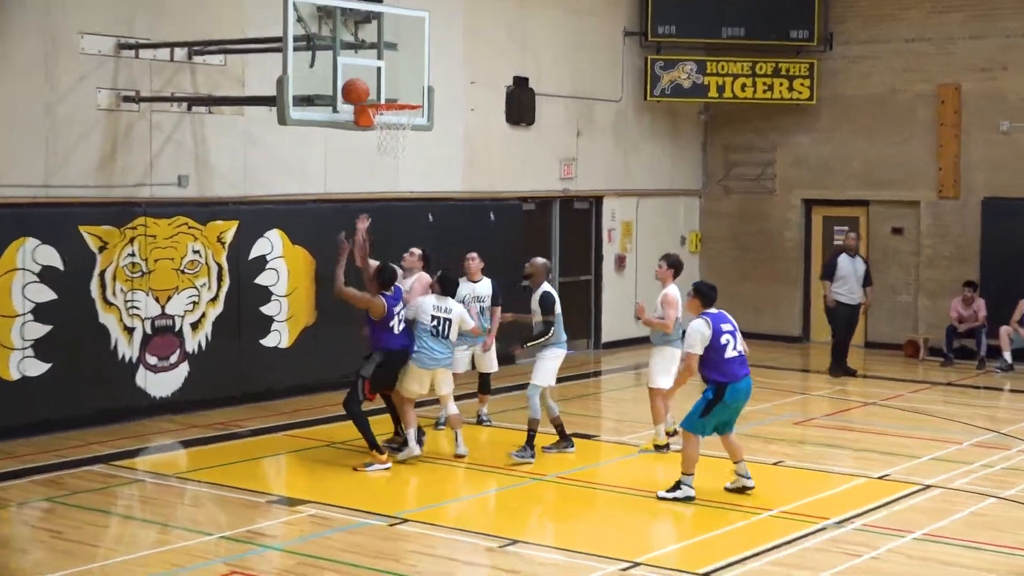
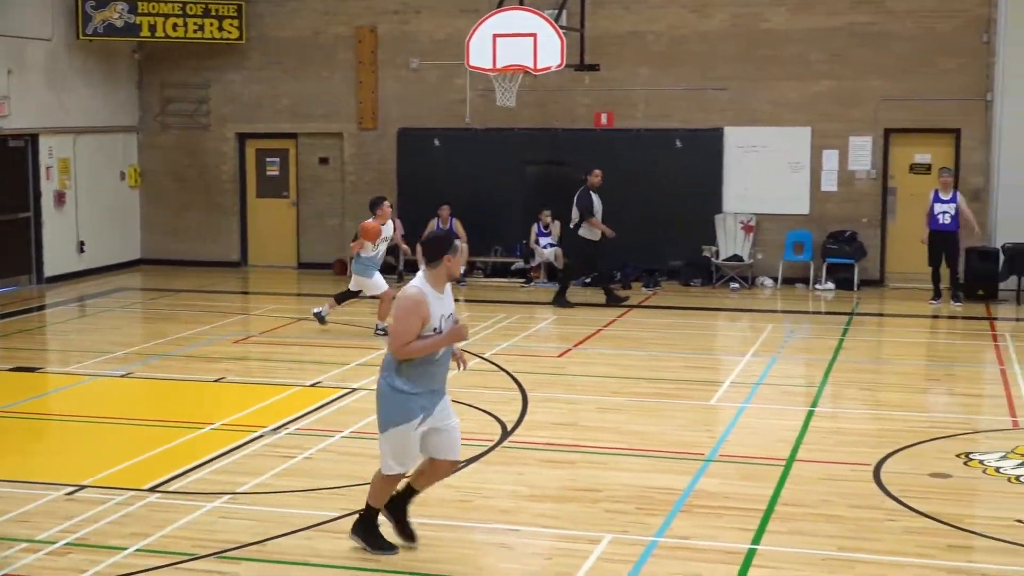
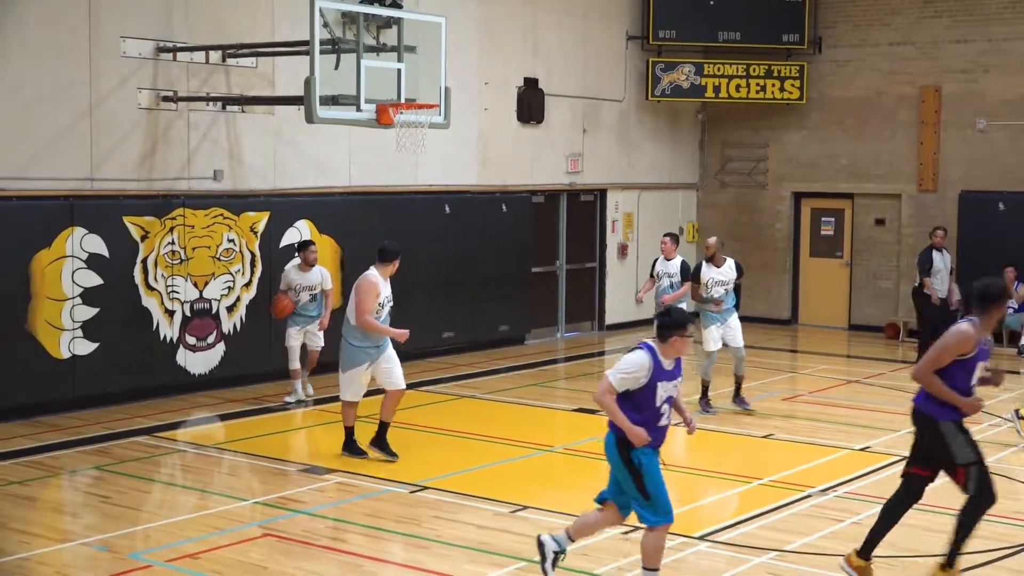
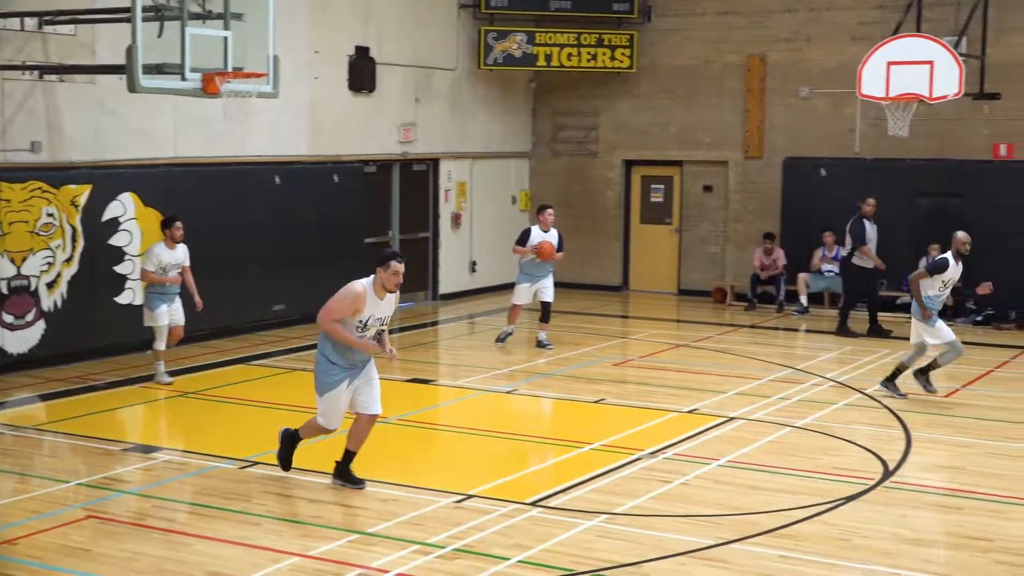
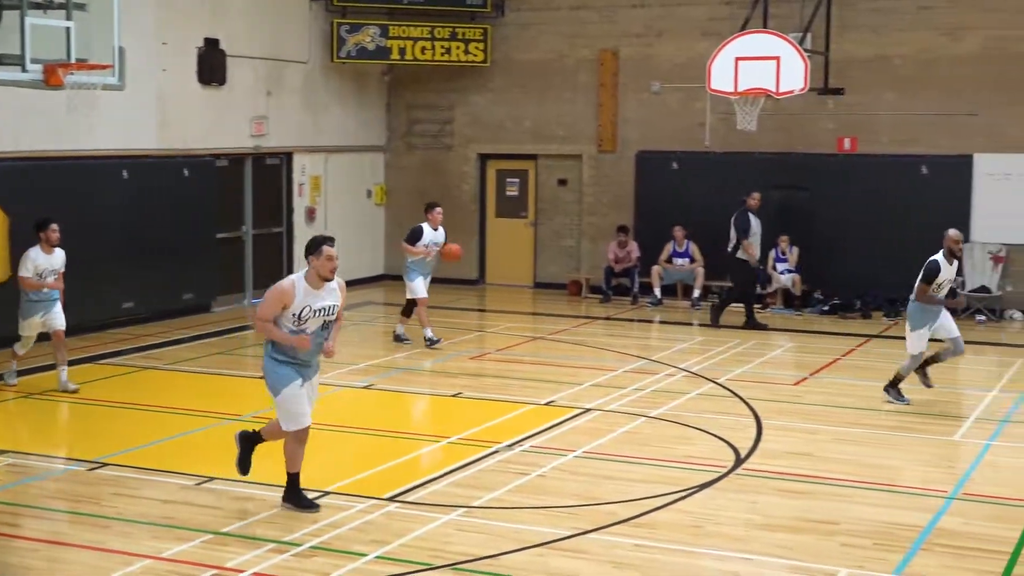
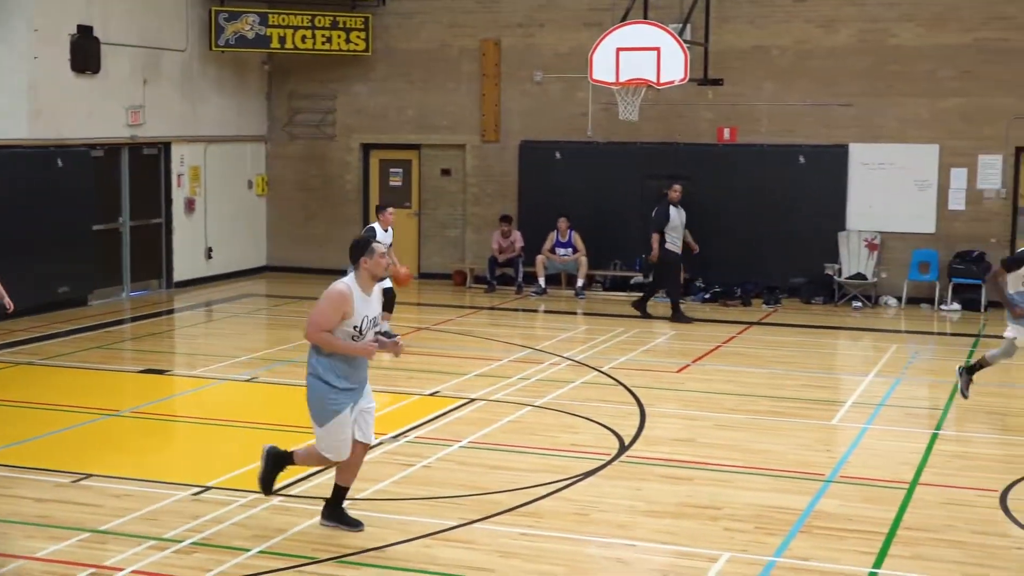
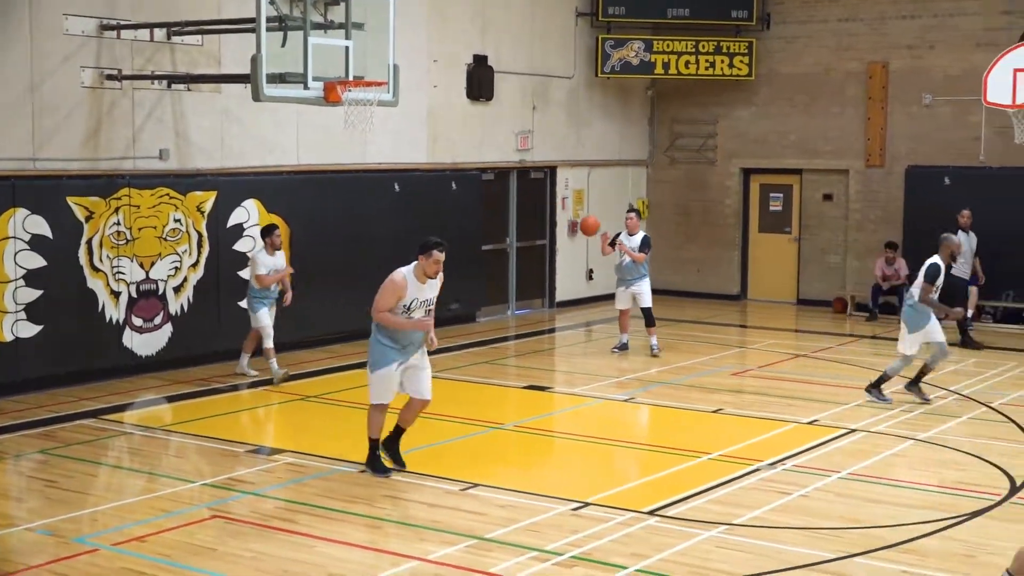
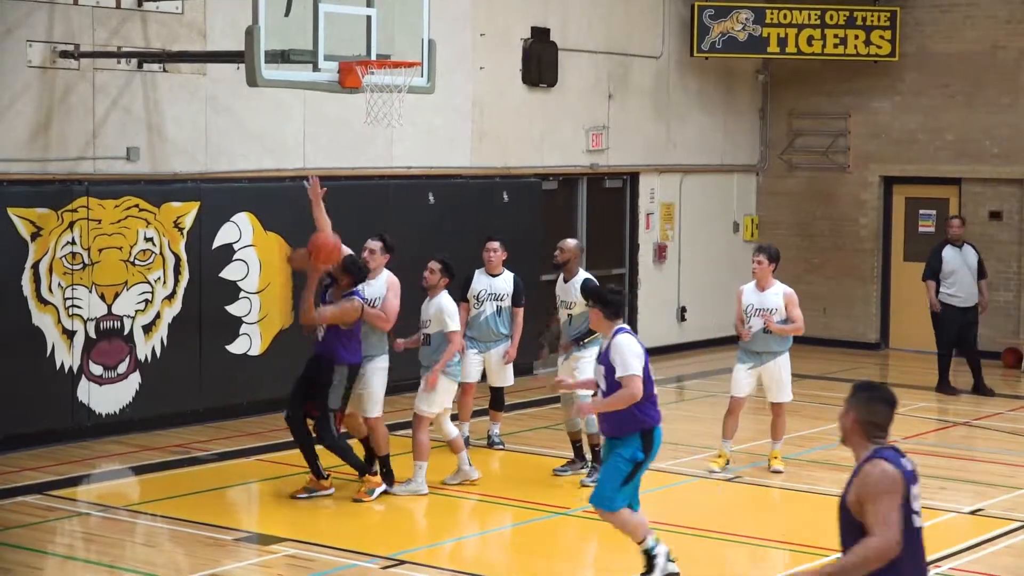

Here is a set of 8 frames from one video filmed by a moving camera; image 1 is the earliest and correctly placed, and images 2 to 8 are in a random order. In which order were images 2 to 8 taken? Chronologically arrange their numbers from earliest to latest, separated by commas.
8, 3, 7, 4, 5, 6, 2
